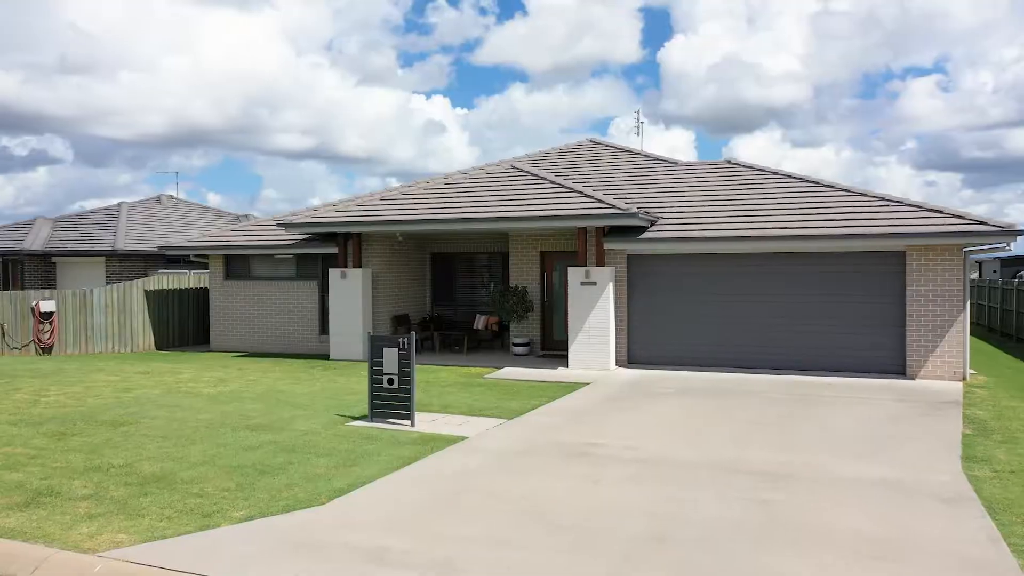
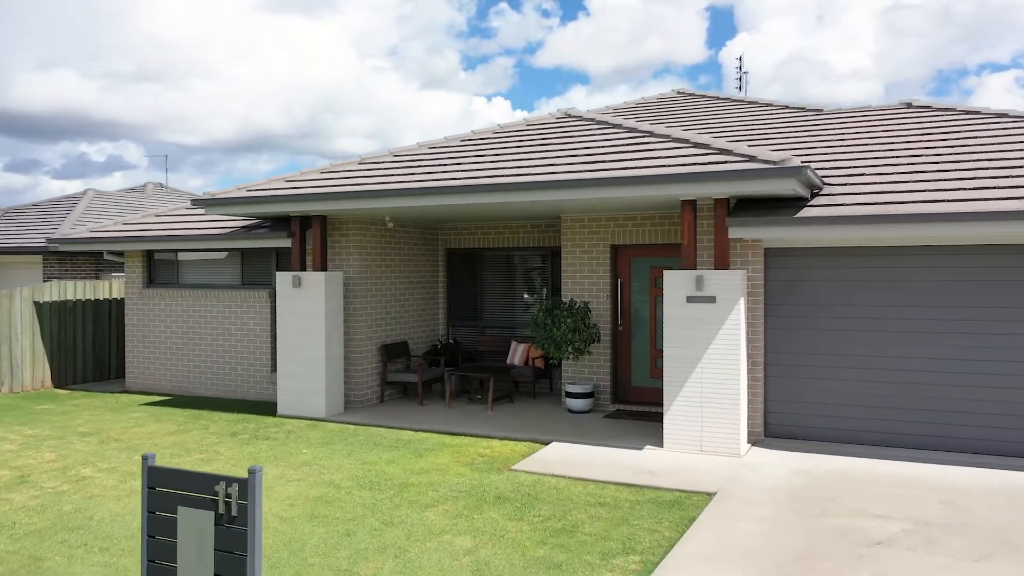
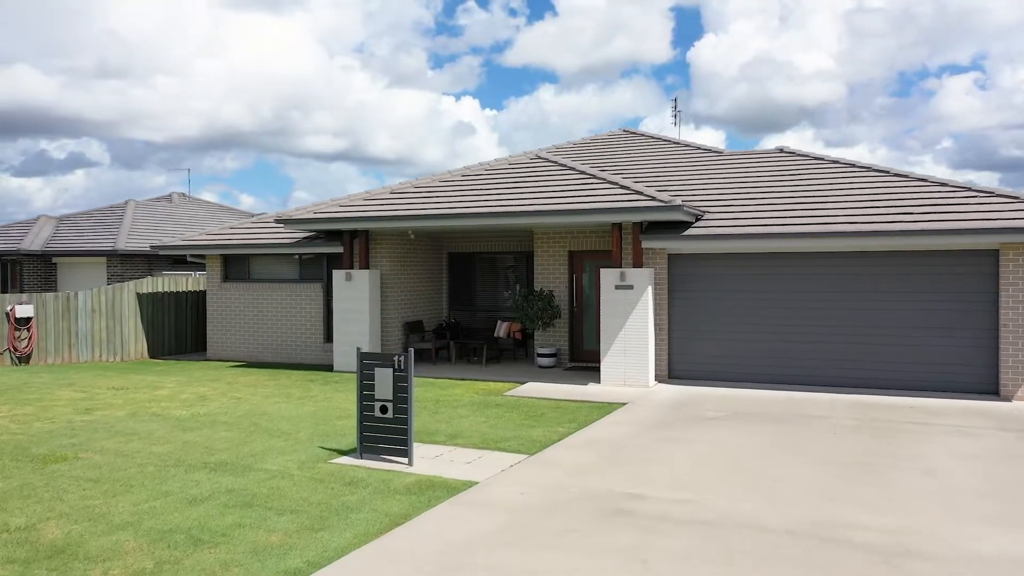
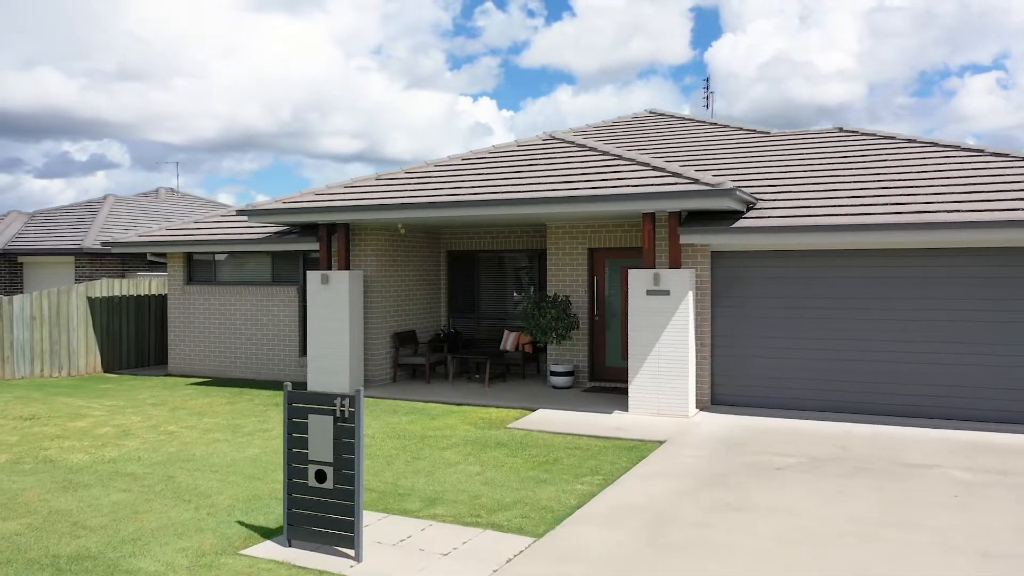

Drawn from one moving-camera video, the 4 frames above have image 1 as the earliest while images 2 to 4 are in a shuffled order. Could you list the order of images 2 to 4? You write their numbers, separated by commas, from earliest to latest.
3, 4, 2
